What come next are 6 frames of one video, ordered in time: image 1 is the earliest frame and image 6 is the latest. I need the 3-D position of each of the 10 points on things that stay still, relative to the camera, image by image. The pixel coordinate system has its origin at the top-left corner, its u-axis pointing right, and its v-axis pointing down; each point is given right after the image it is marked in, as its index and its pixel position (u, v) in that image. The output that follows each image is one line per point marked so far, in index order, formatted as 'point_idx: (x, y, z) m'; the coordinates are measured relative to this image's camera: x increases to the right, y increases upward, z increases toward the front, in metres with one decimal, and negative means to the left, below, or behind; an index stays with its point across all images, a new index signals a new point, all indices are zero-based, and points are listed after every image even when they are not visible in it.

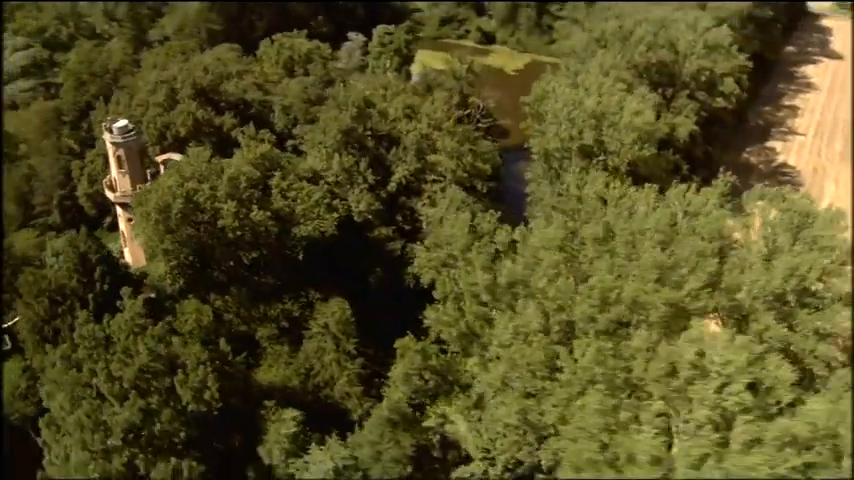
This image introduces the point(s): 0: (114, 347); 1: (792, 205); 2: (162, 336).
0: (-7.2, -2.3, +17.4) m
1: (+8.3, +0.8, +17.3) m
2: (-6.2, -2.1, +17.7) m
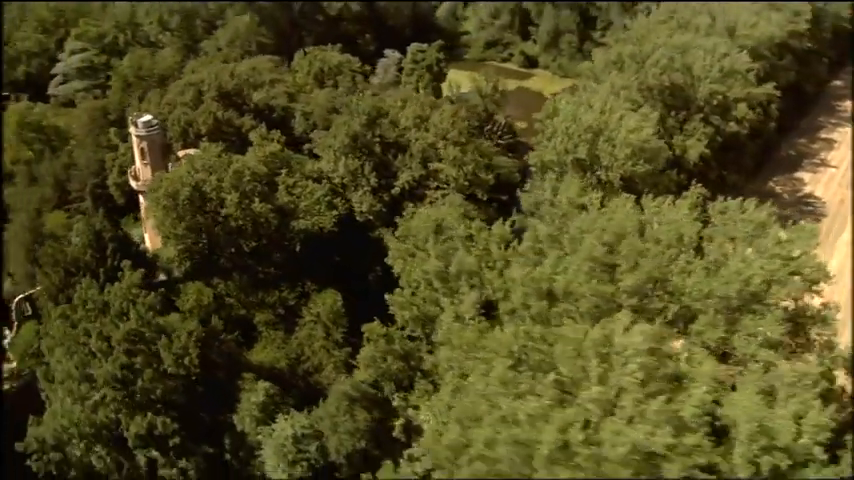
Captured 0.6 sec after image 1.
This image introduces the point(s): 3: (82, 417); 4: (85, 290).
0: (-8.0, -1.8, +19.2) m
1: (+7.6, +0.6, +18.0) m
2: (-7.0, -1.6, +19.5) m
3: (-8.1, -4.1, +17.9) m
4: (-8.8, -1.4, +19.4) m
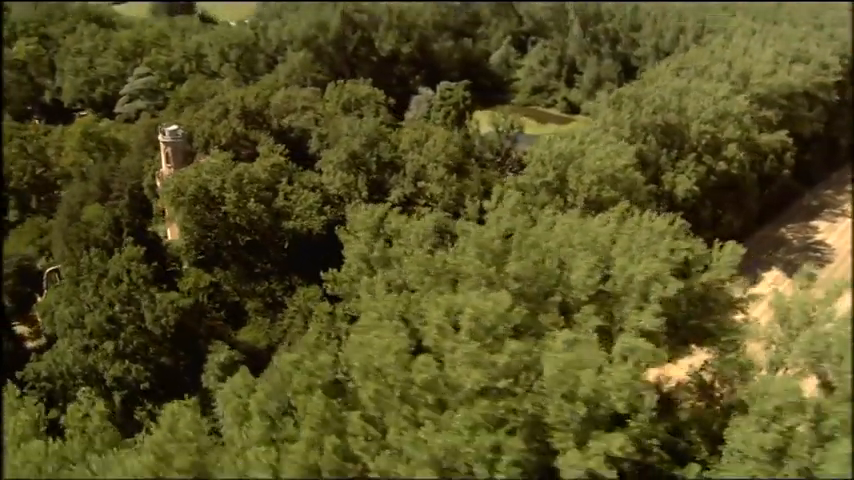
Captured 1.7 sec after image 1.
0: (-9.5, -1.1, +23.0) m
1: (+5.9, +0.4, +20.1) m
2: (-8.5, -1.0, +23.2) m
3: (-9.9, -3.3, +21.5) m
4: (-10.3, -0.7, +23.3) m
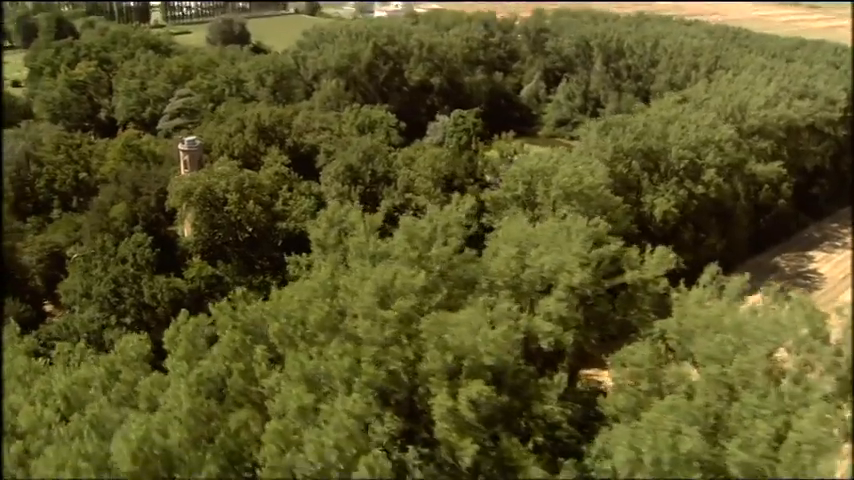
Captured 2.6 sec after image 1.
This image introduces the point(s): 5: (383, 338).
0: (-10.8, -0.7, +26.7) m
1: (+4.5, +0.4, +22.7) m
2: (-9.7, -0.6, +26.8) m
3: (-11.3, -2.8, +25.2) m
4: (-11.5, -0.2, +27.1) m
5: (-1.0, -2.1, +16.1) m
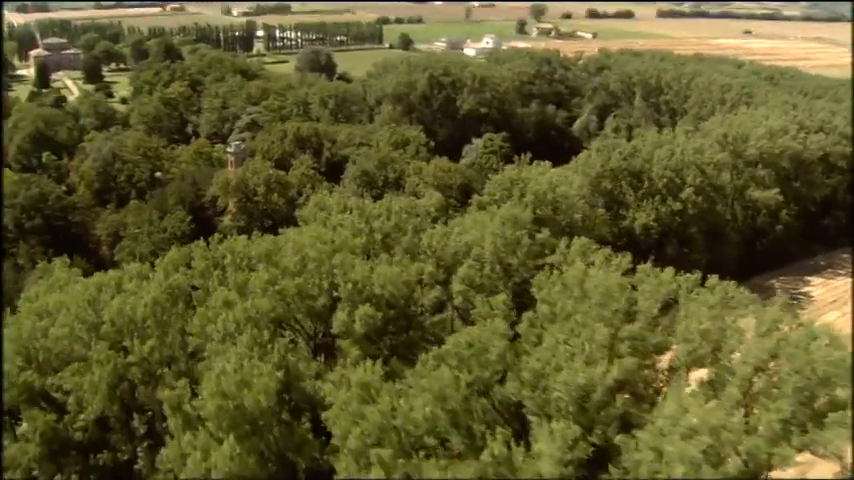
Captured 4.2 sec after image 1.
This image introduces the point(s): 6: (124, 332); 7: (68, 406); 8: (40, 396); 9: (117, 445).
0: (-11.7, +0.4, +33.6) m
1: (+2.9, +0.9, +27.7) m
2: (-10.6, +0.4, +33.6) m
3: (-12.5, -1.6, +32.1) m
4: (-12.3, +0.9, +34.1) m
5: (-3.5, -0.9, +21.8) m
6: (-7.9, -2.4, +19.9) m
7: (-9.1, -4.3, +19.4) m
8: (-10.0, -4.1, +19.8) m
9: (-7.9, -5.3, +19.6) m
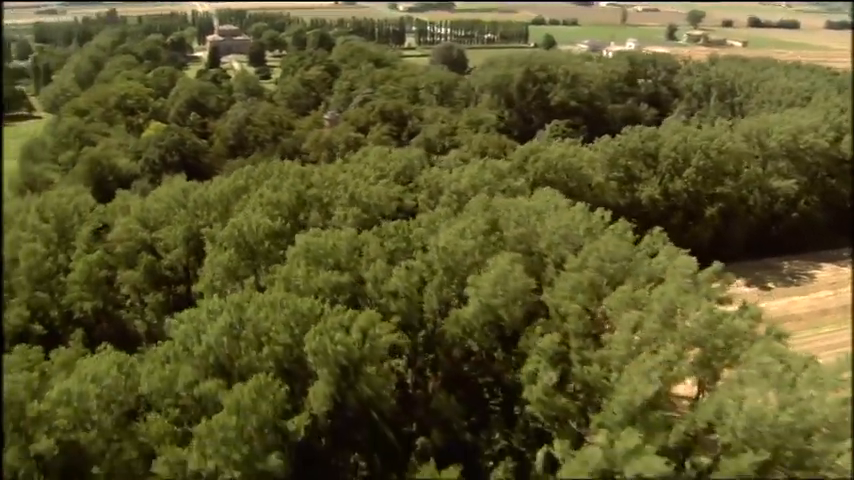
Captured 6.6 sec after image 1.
0: (-9.9, +4.2, +45.2) m
1: (+3.2, +3.4, +36.4) m
2: (-8.9, +4.1, +45.0) m
3: (-11.2, +2.3, +43.9) m
4: (-10.4, +4.7, +45.8) m
5: (-4.4, +2.3, +31.9) m
6: (-9.2, +1.2, +31.0) m
7: (-10.6, -0.6, +30.8) m
8: (-11.4, -0.3, +31.3) m
9: (-9.5, -1.6, +30.7) m
